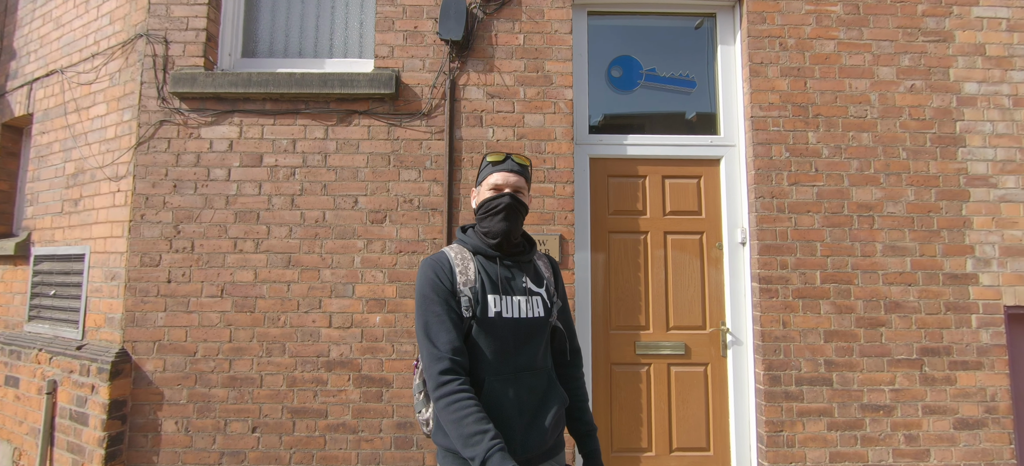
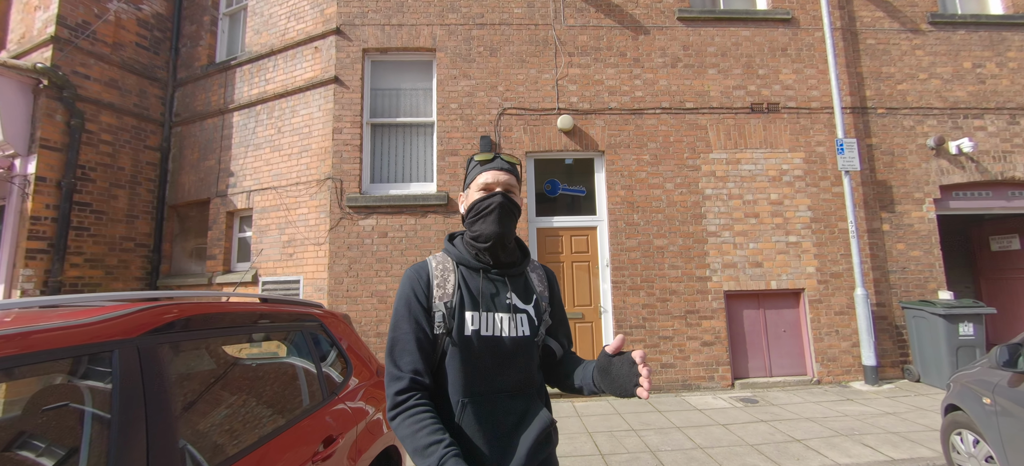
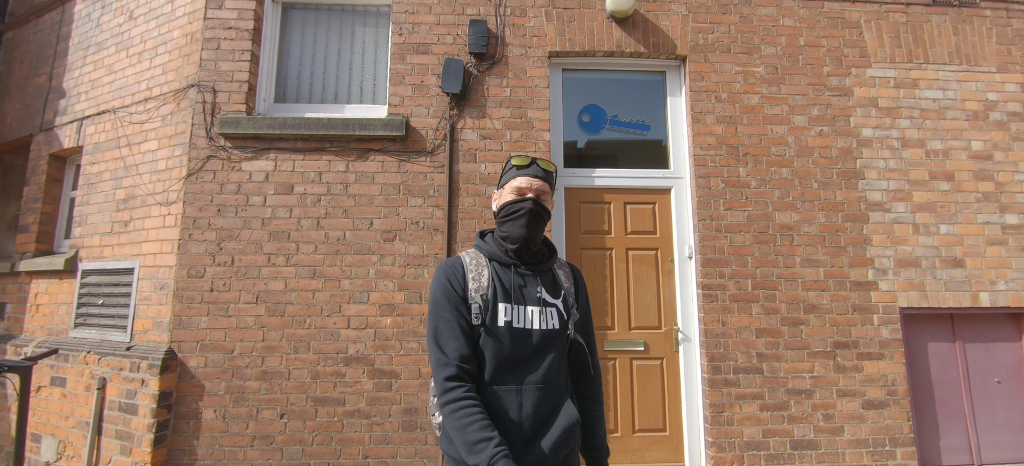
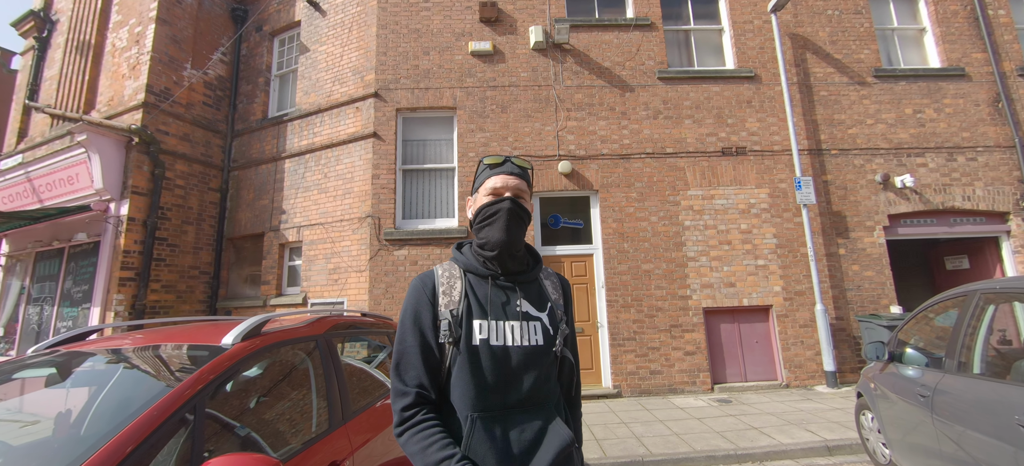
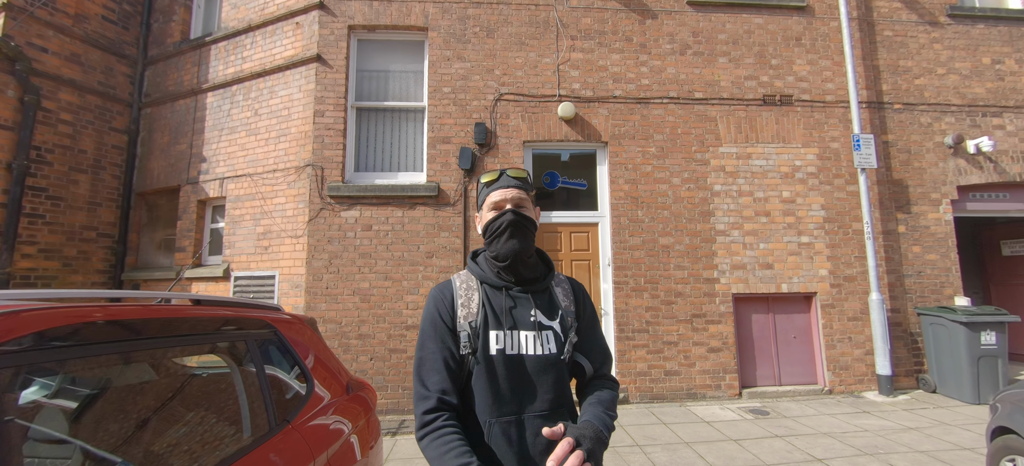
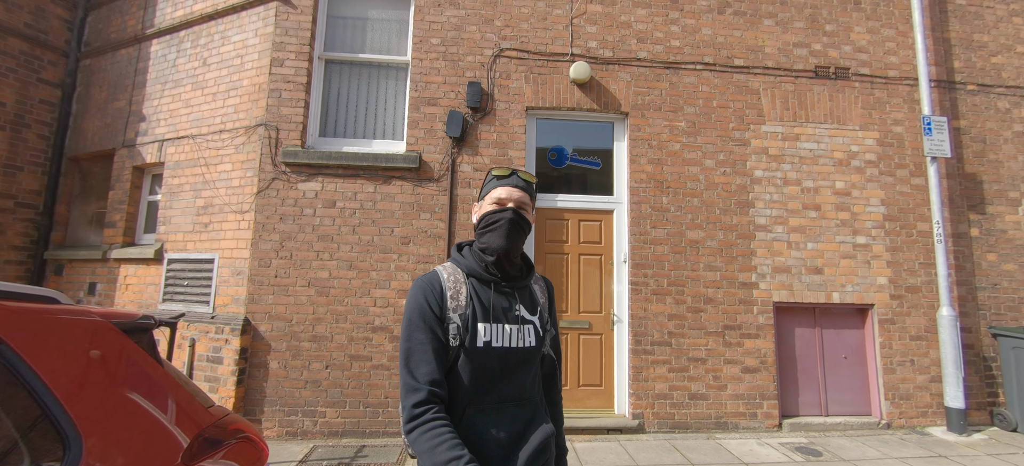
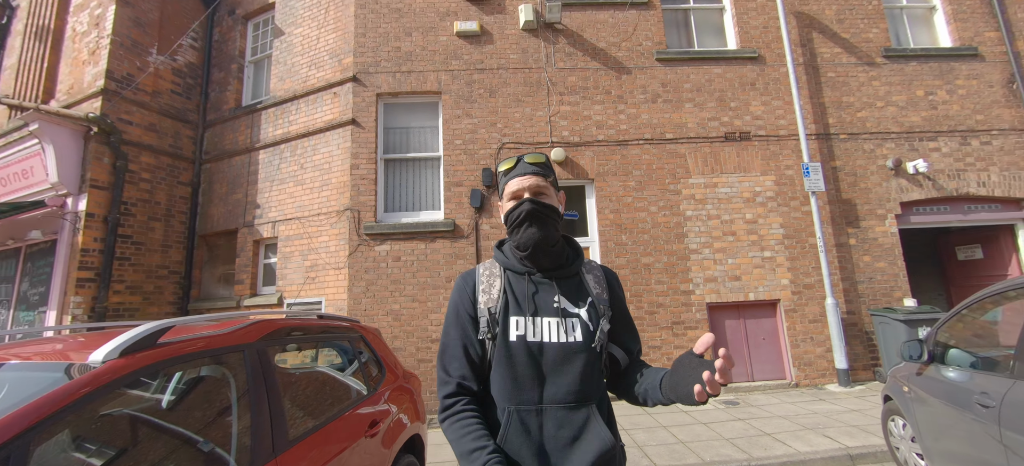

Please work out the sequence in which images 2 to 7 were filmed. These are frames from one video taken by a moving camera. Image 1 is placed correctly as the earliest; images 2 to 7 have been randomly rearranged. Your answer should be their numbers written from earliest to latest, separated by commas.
3, 6, 5, 2, 7, 4
